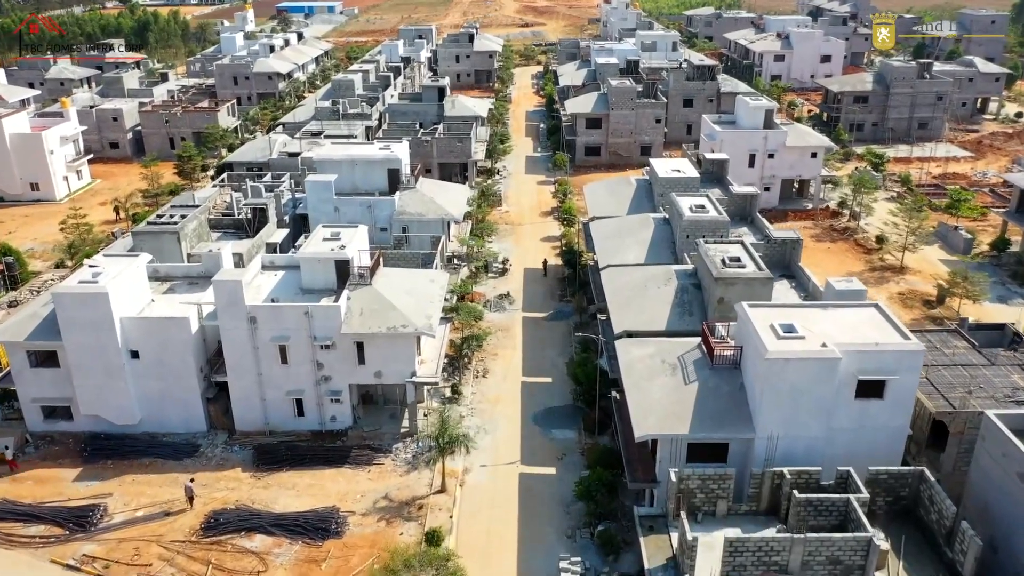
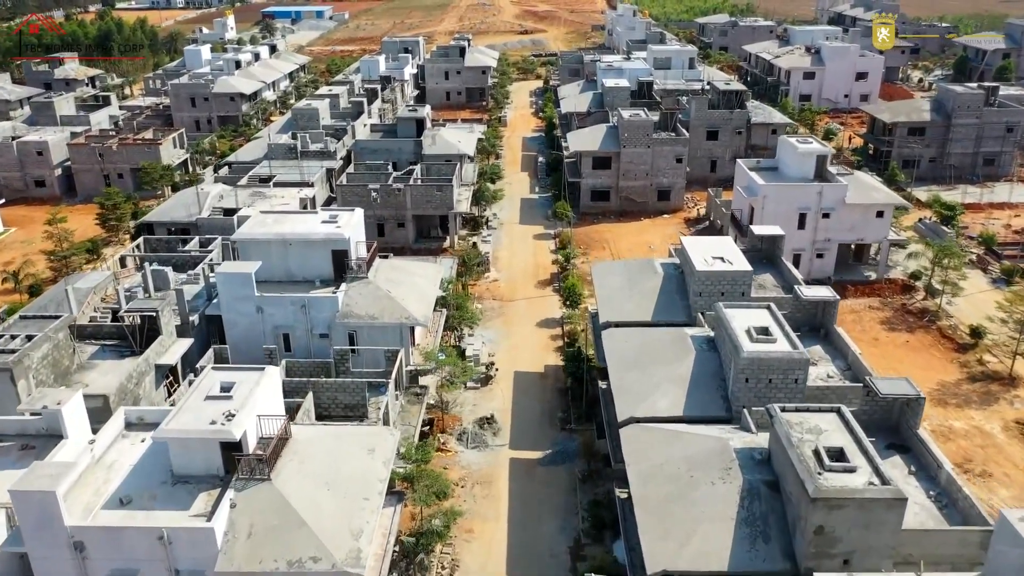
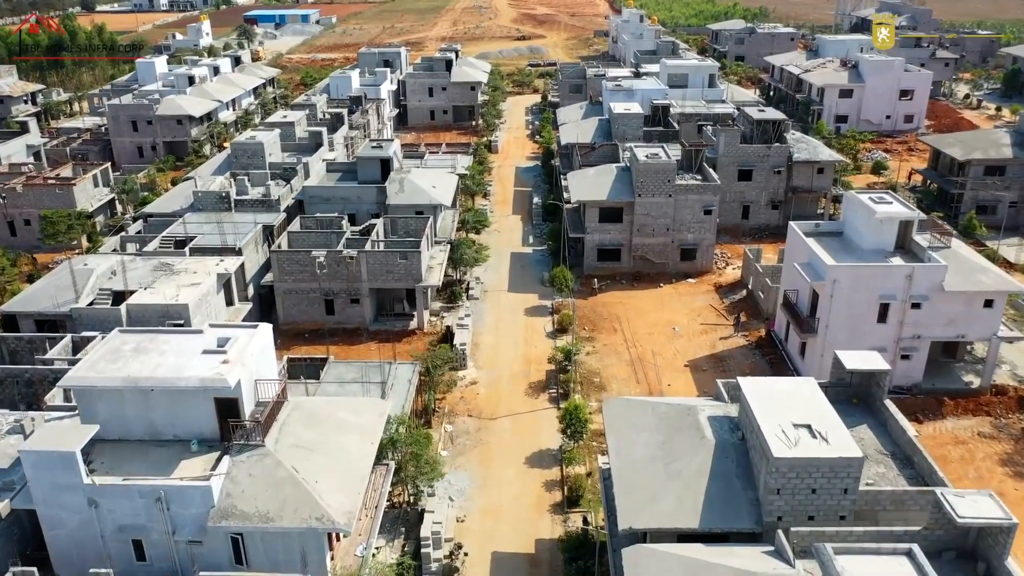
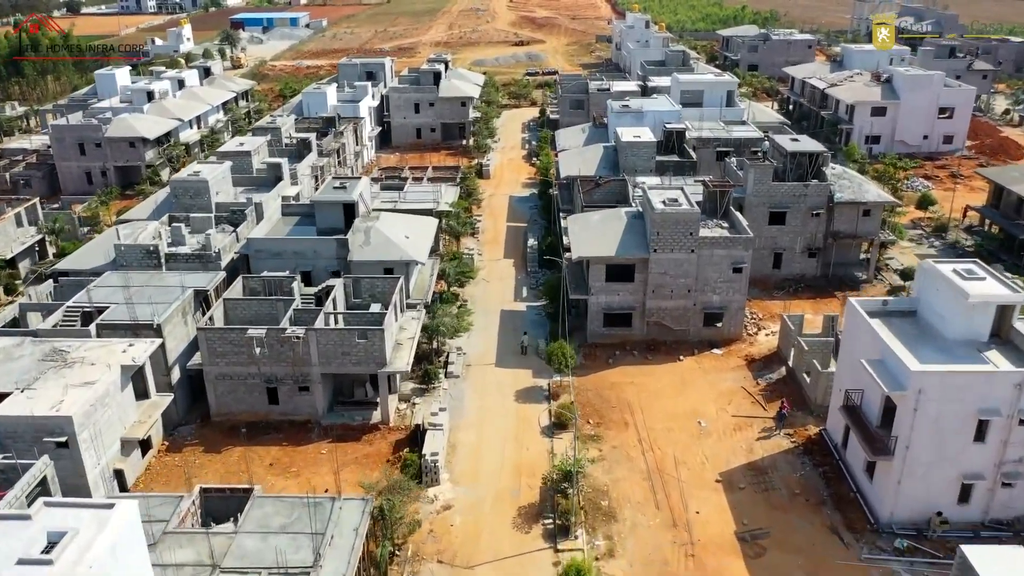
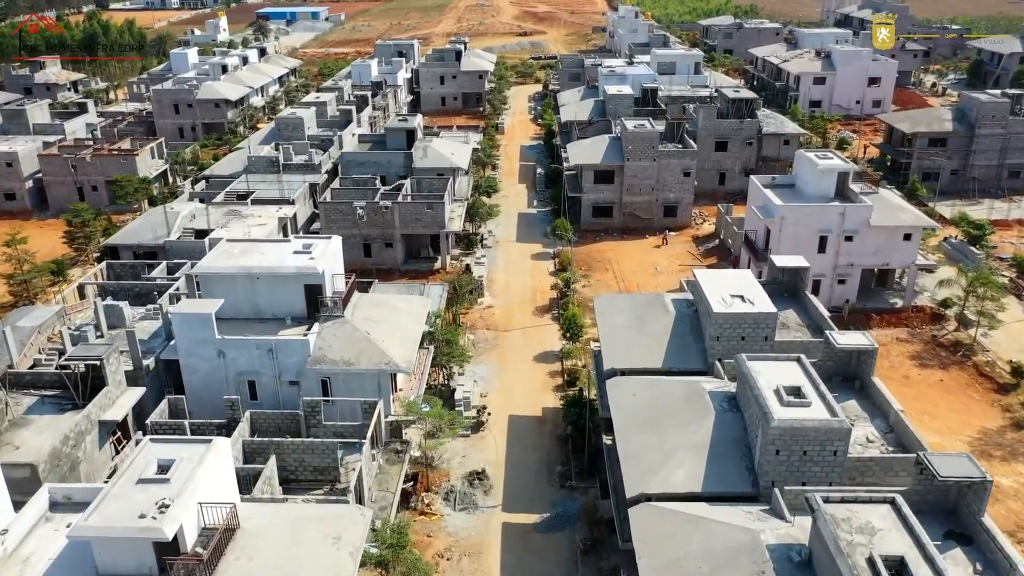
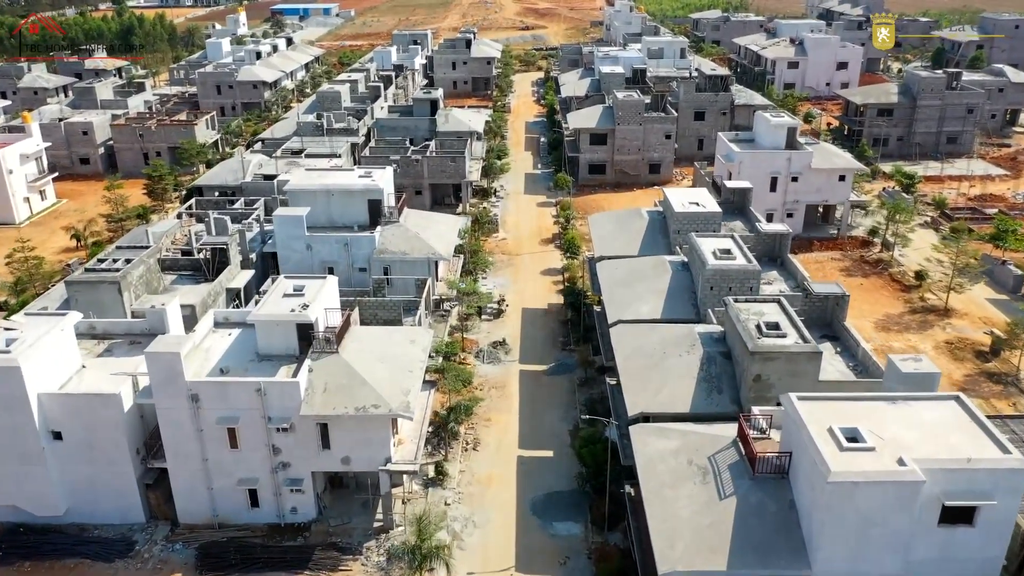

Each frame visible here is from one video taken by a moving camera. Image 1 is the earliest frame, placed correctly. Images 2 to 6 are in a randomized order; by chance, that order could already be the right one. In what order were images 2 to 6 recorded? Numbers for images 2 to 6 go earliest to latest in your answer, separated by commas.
6, 2, 5, 3, 4
